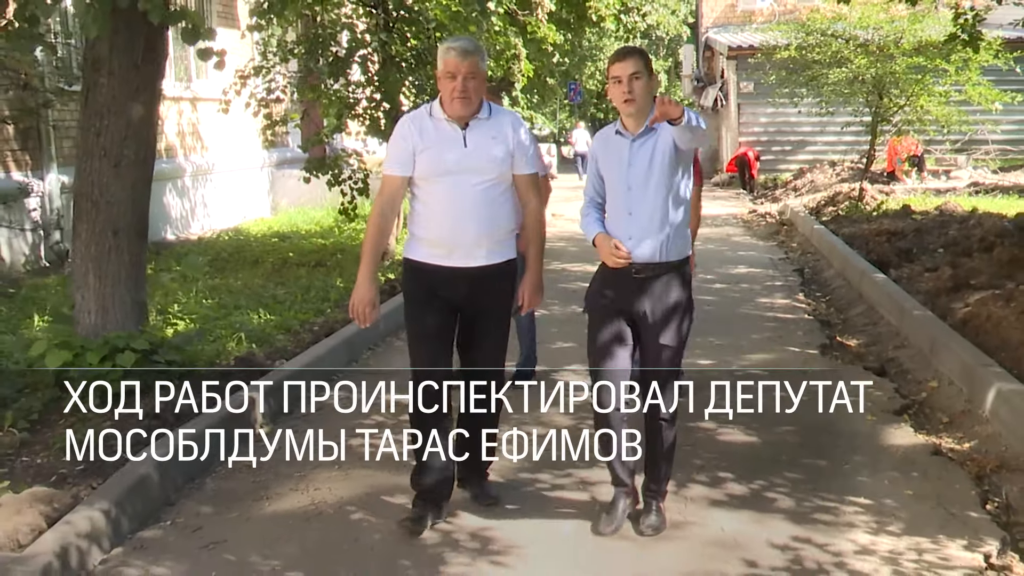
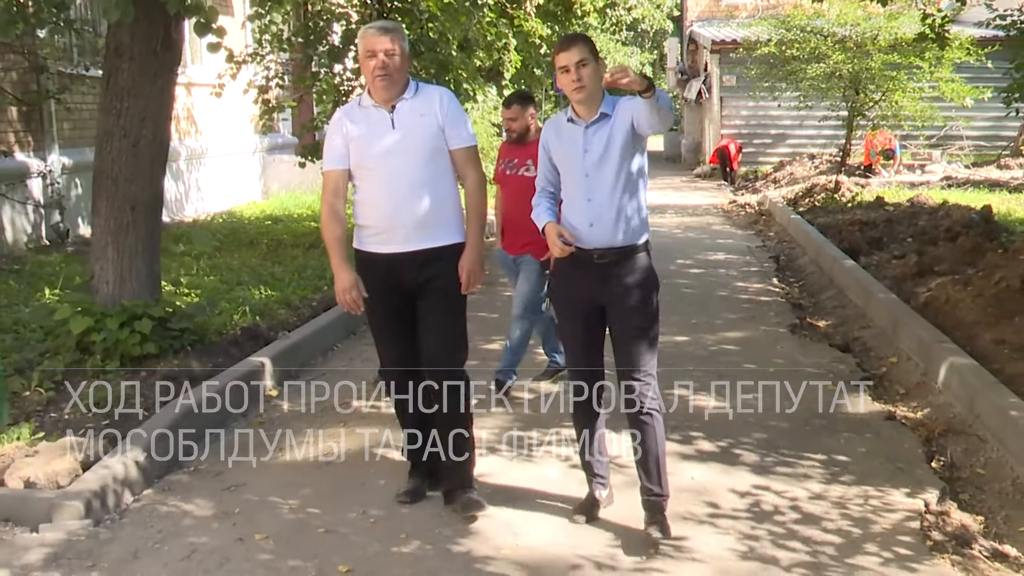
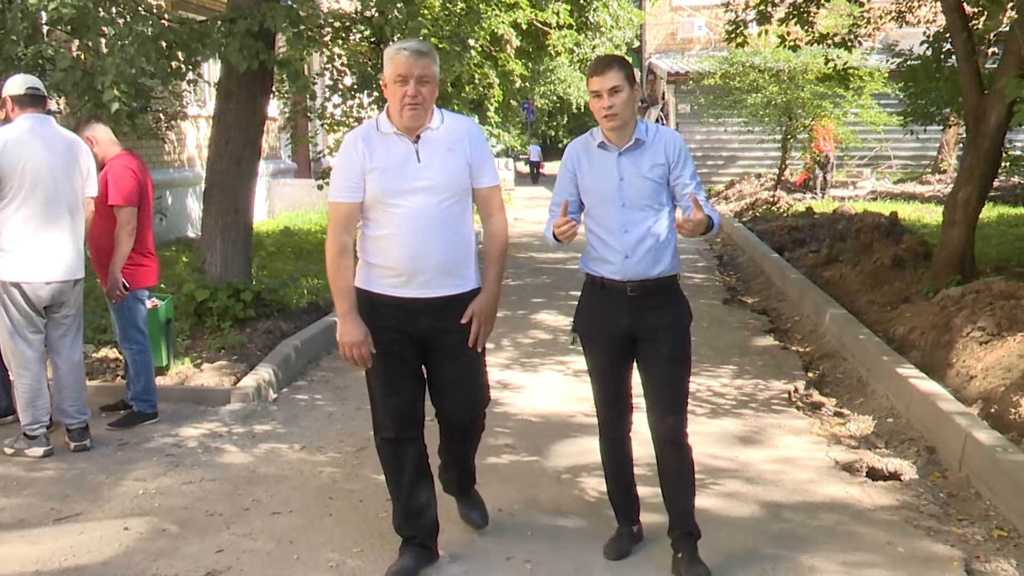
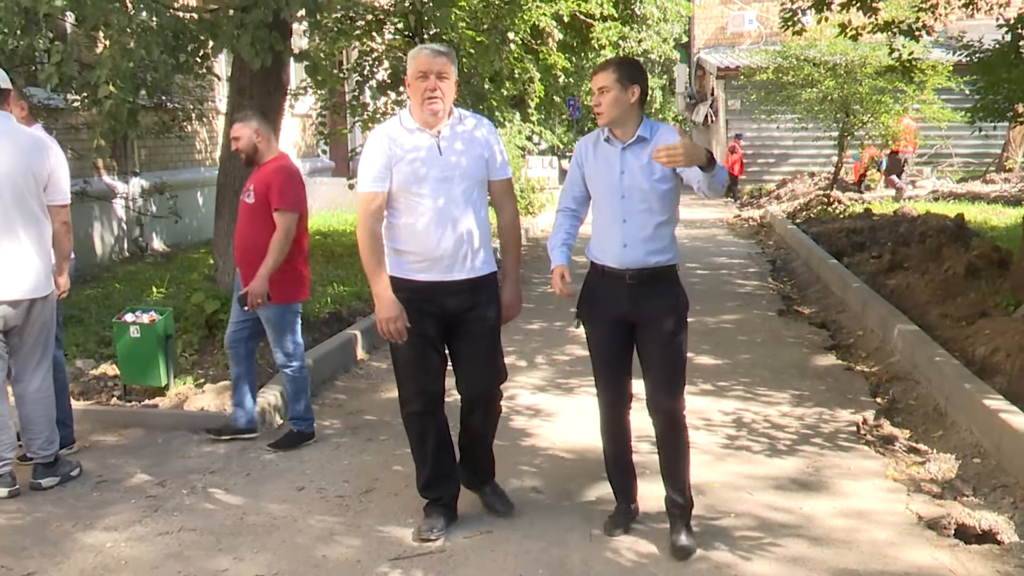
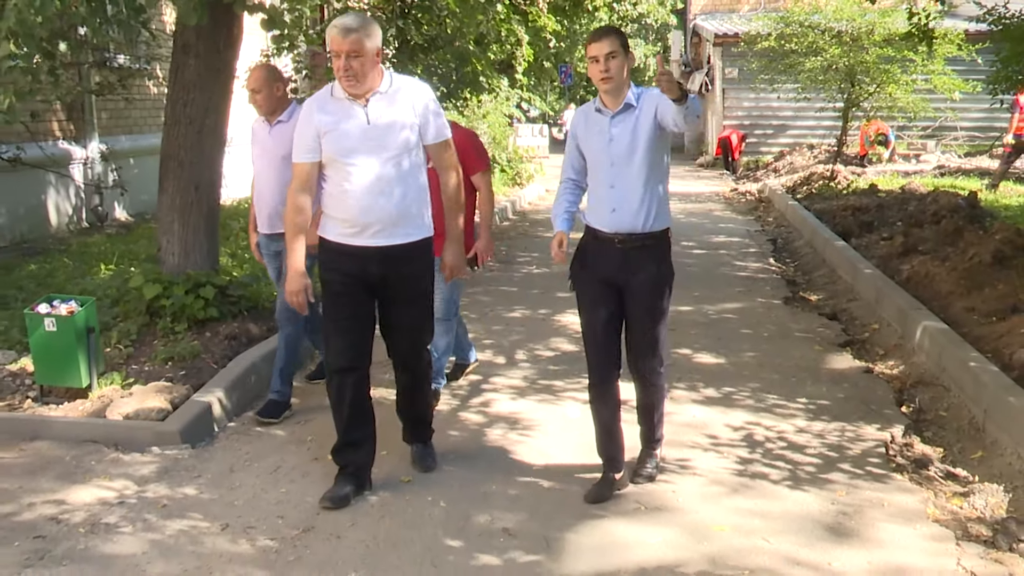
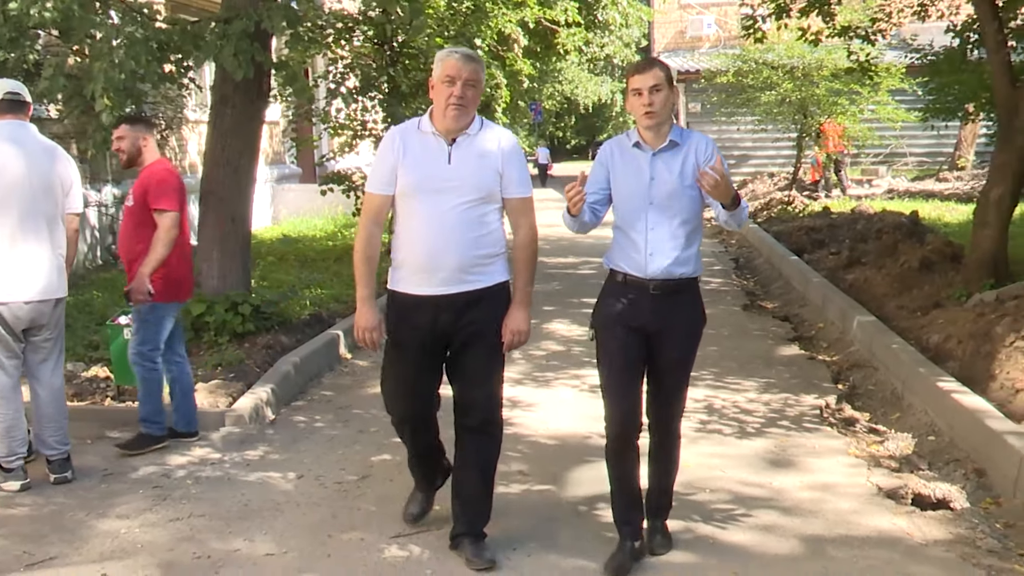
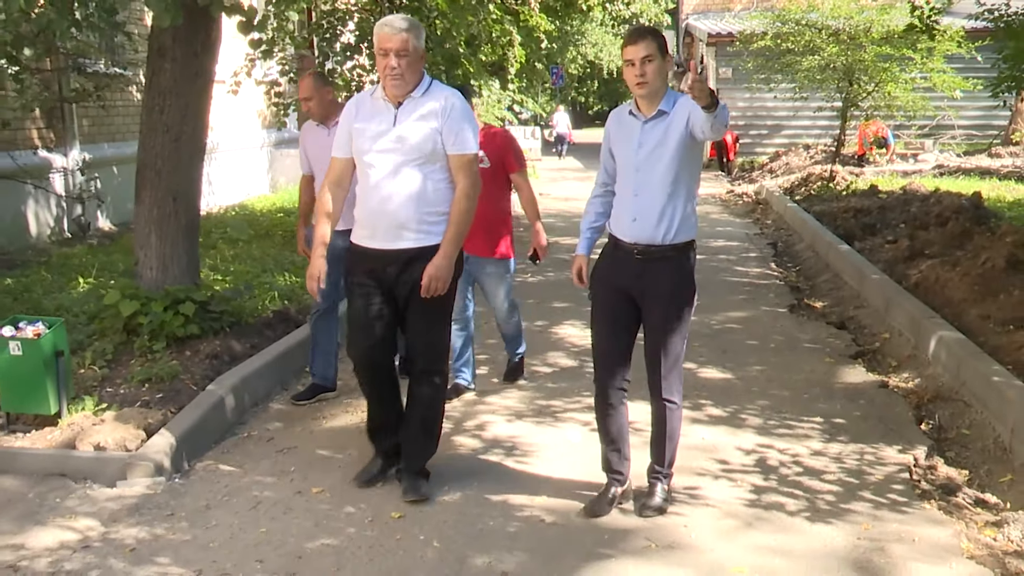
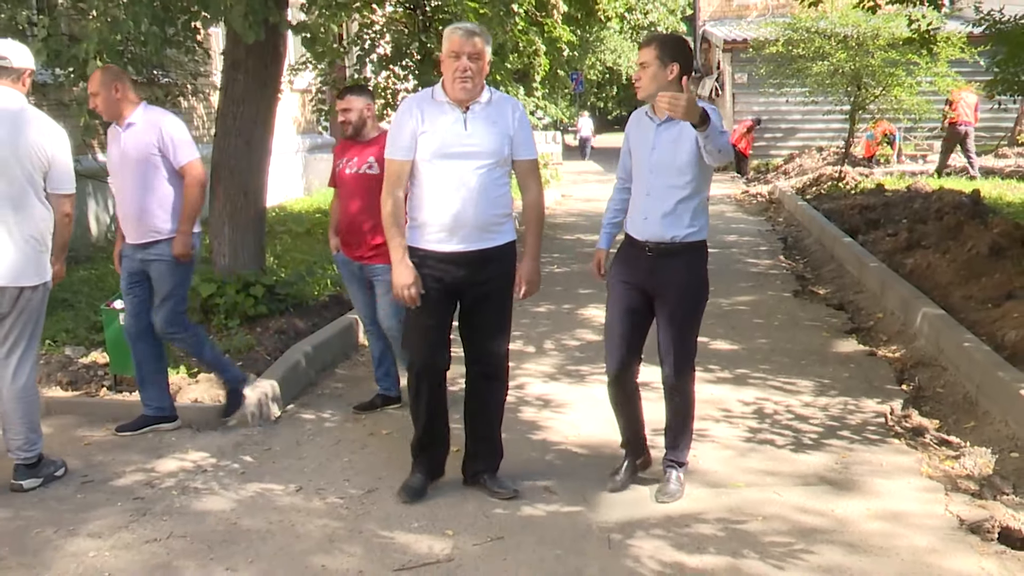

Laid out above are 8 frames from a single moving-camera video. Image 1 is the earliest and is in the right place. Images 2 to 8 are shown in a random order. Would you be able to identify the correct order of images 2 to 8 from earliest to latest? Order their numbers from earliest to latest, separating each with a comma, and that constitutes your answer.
2, 7, 5, 8, 4, 6, 3
